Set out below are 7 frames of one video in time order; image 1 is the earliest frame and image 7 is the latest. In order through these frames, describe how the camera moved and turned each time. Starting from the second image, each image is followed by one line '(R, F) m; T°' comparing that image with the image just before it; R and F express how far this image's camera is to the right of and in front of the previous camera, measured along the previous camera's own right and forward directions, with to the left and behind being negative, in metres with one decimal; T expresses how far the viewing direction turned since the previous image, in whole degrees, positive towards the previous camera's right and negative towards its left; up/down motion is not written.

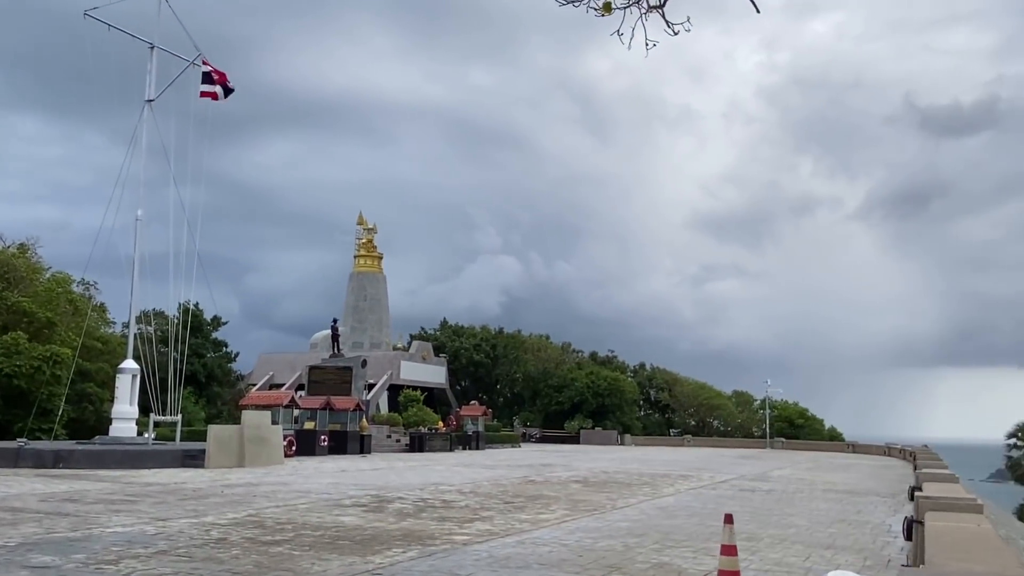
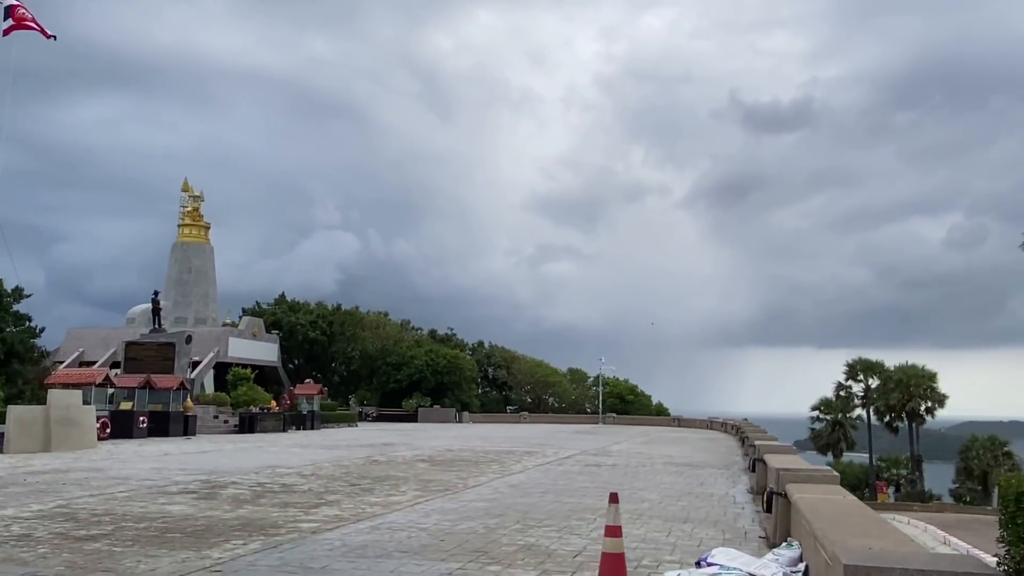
(-0.2, +0.5) m; +11°
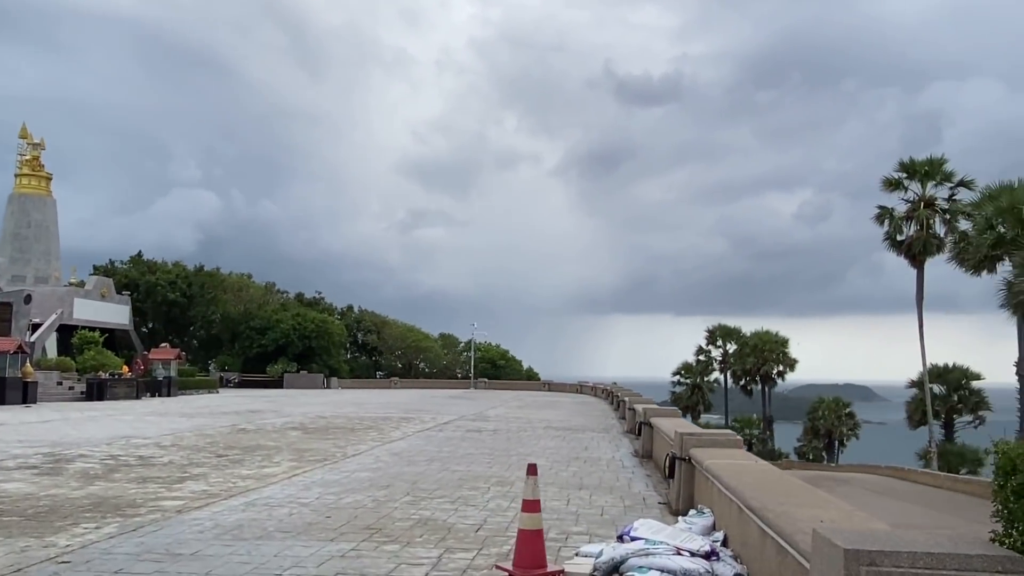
(-0.2, +0.5) m; +9°
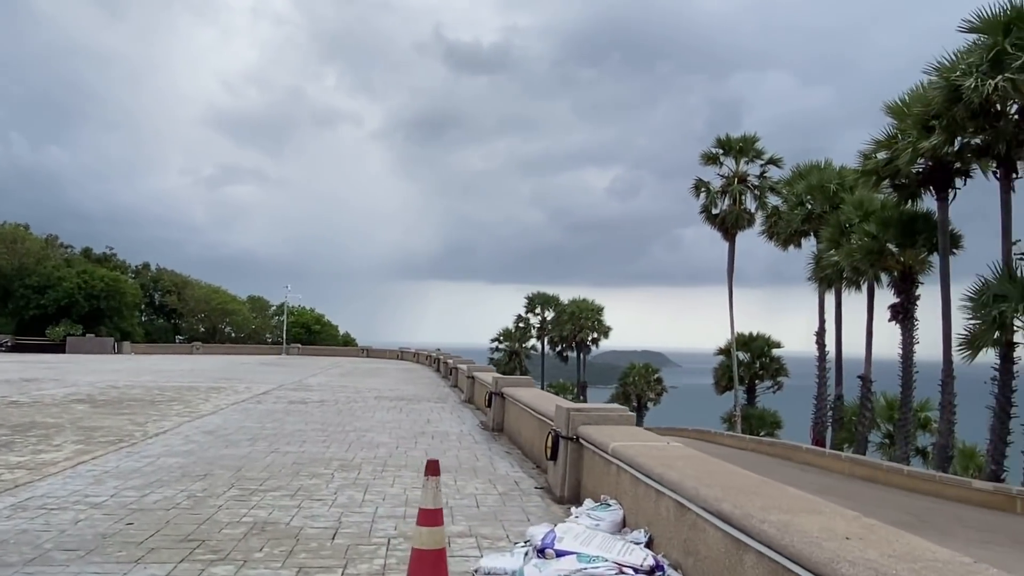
(-0.3, +1.1) m; +13°
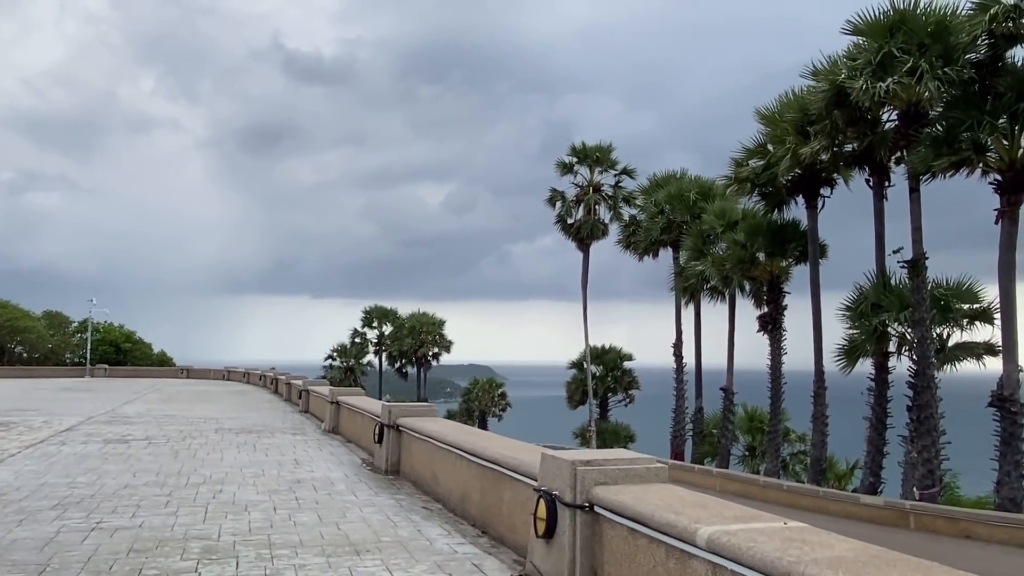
(-0.7, +1.9) m; +12°
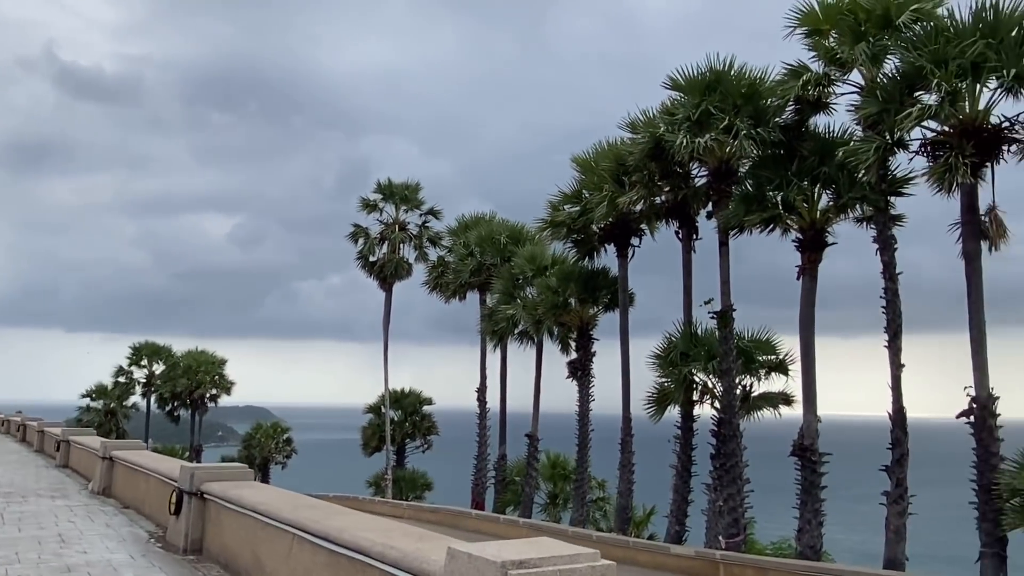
(-0.4, +1.0) m; +14°
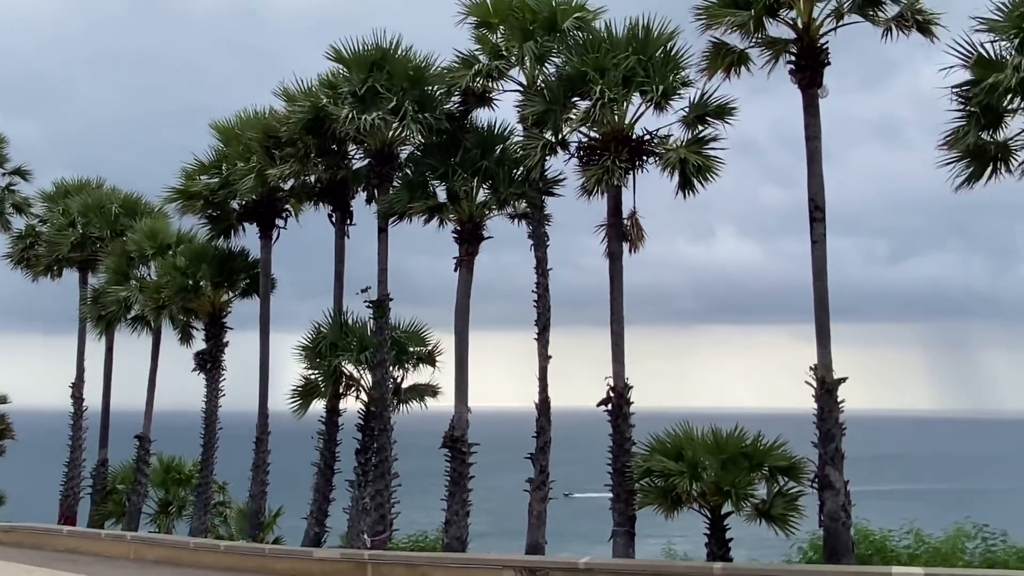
(-0.5, +1.0) m; +26°
